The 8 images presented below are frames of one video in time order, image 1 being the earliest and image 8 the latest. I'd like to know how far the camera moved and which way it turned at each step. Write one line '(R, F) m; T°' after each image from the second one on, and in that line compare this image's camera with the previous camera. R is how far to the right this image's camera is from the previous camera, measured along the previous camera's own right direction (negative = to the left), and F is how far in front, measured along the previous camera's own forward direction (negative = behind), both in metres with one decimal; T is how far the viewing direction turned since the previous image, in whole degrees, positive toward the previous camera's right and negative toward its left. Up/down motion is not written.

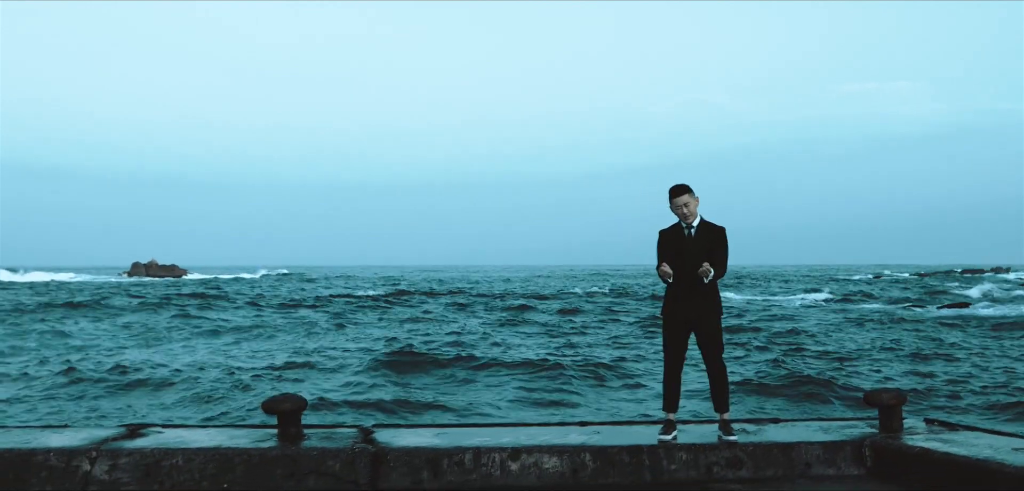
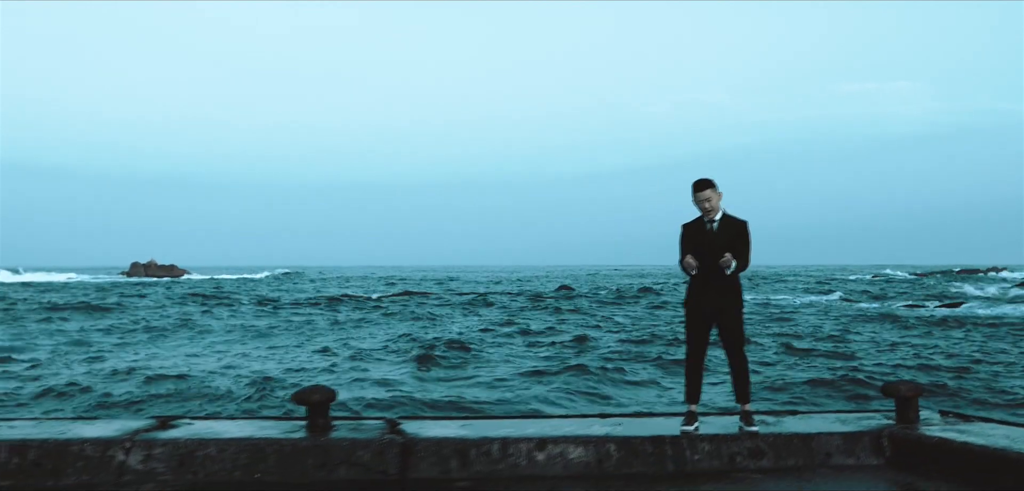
(+1.3, +0.5) m; -17°
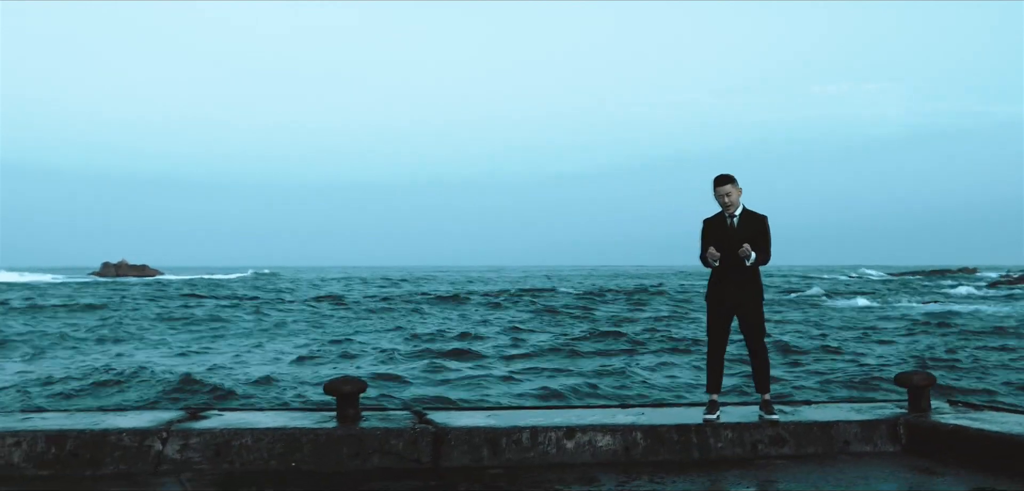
(-0.2, -0.1) m; +1°
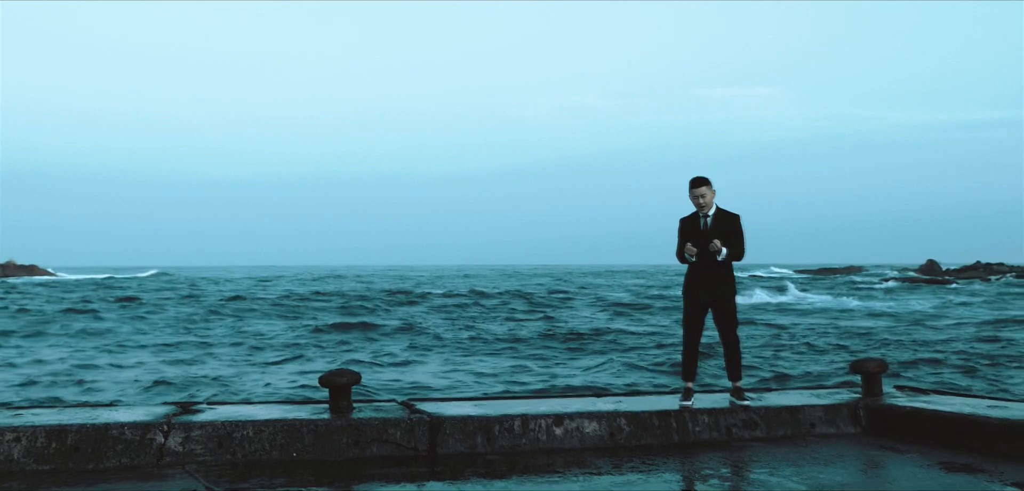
(-0.3, -0.2) m; +4°
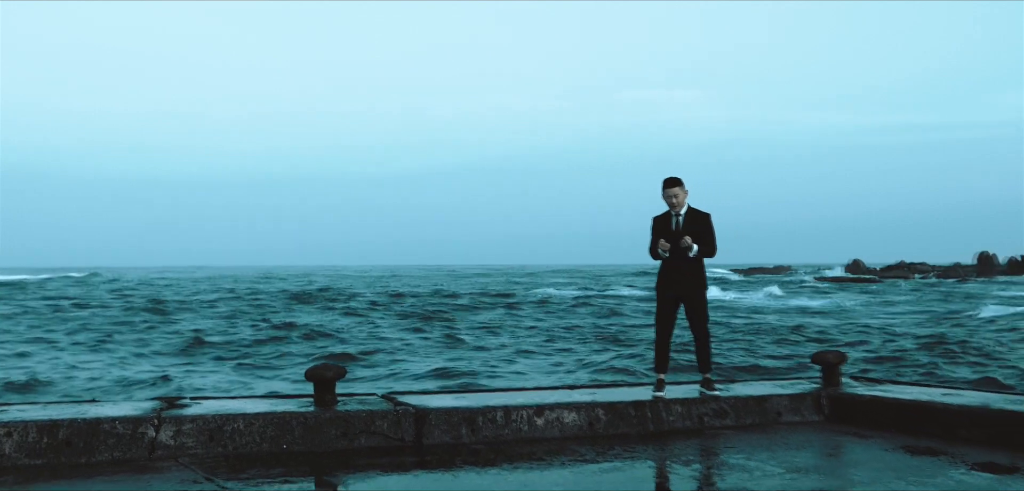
(-0.2, -0.2) m; +3°
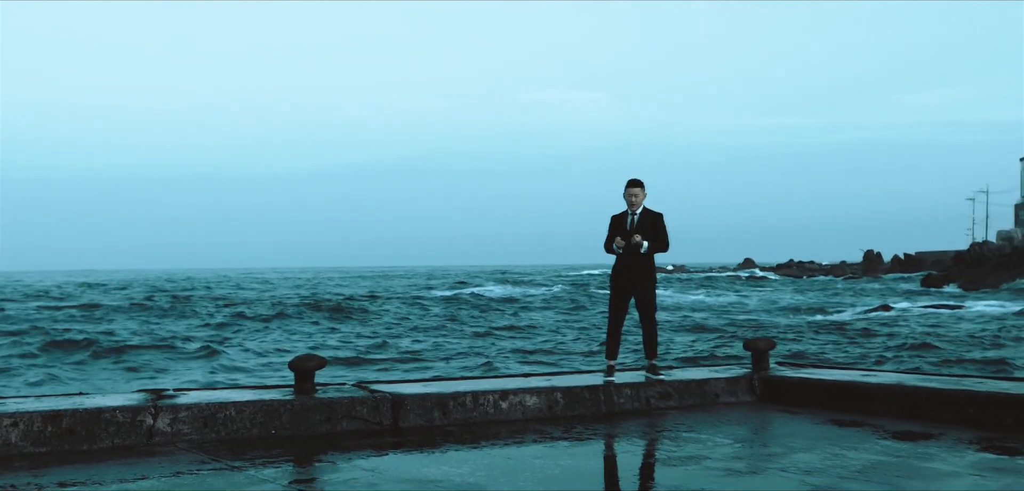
(-0.2, -0.5) m; +4°
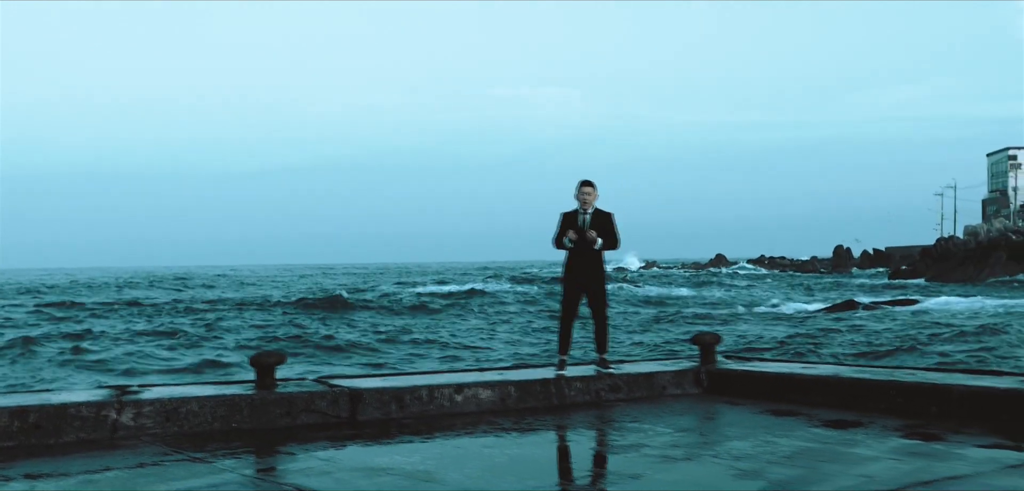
(+0.2, -0.3) m; +1°
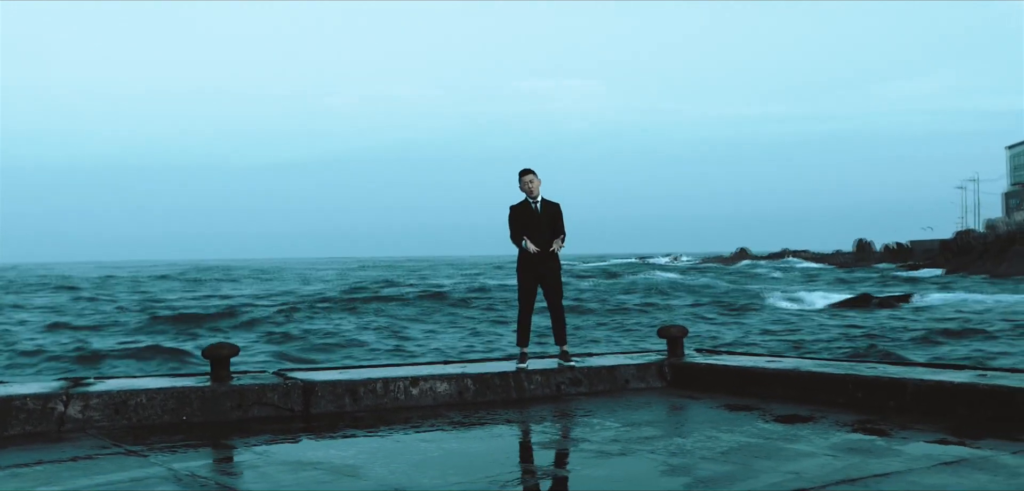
(+0.5, 0.0) m; -2°
